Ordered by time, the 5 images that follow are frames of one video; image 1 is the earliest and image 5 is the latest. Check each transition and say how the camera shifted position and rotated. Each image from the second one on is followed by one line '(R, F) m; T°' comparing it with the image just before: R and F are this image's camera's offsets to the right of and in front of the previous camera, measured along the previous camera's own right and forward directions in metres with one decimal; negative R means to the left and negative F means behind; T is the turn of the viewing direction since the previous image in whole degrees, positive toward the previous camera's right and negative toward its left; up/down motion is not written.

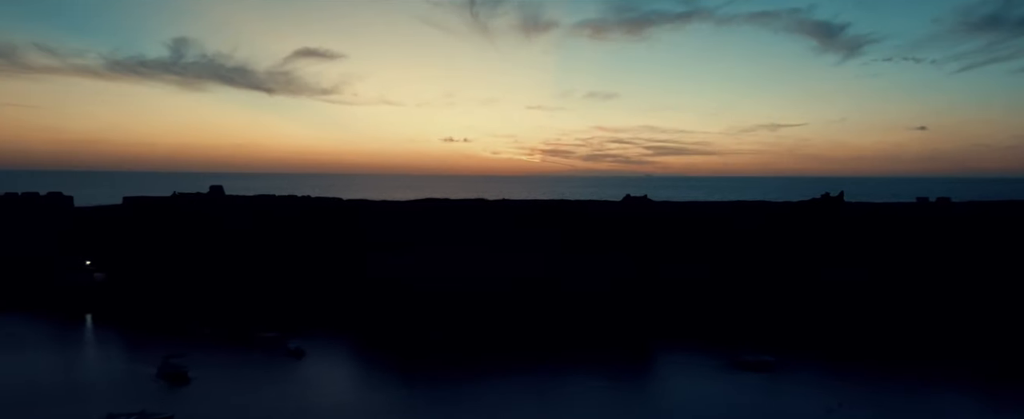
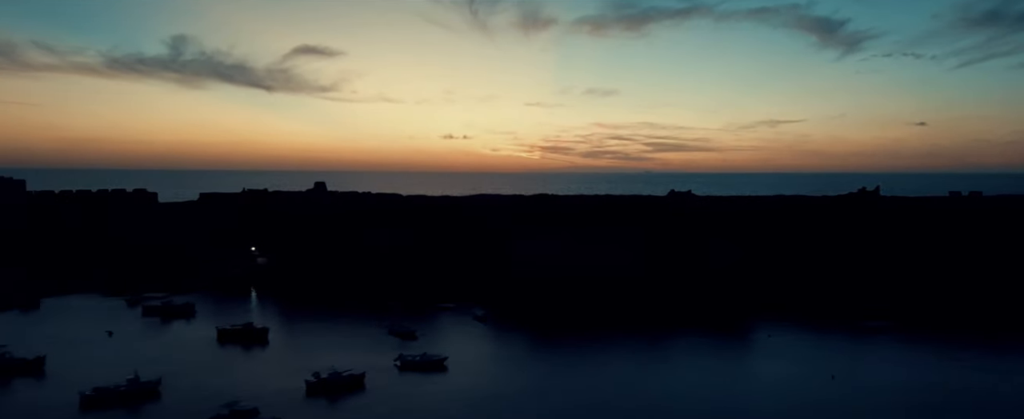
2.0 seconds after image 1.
(-2.3, -1.8) m; 0°
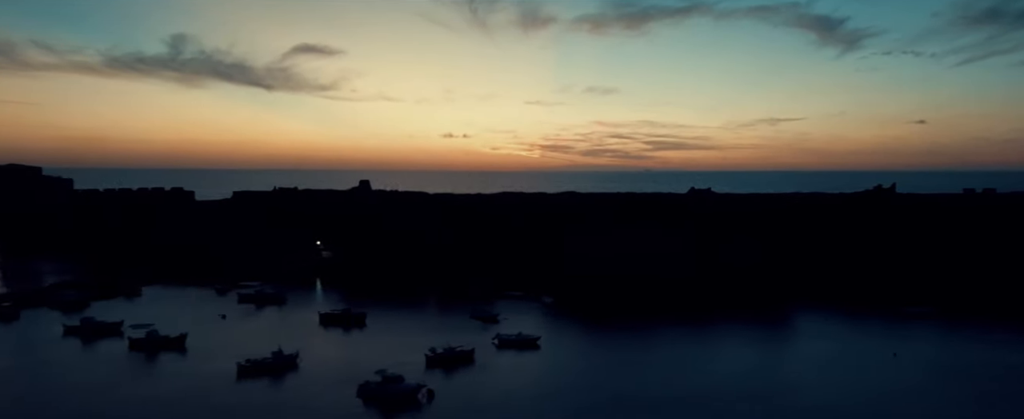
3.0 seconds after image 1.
(-1.1, -0.9) m; 0°
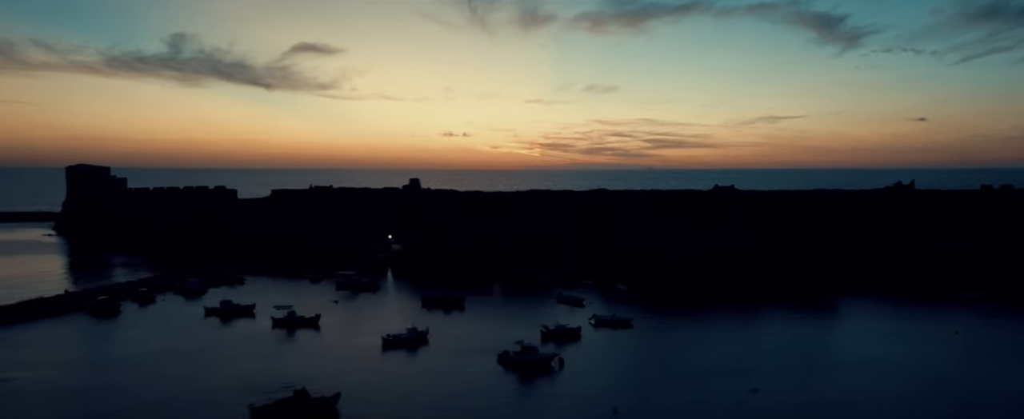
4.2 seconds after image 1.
(-1.4, -1.0) m; 0°
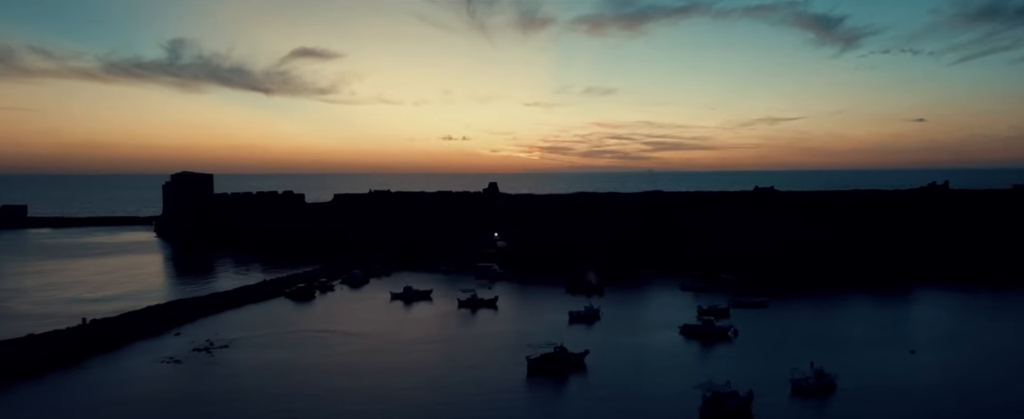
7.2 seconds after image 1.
(-2.5, -1.6) m; 0°
